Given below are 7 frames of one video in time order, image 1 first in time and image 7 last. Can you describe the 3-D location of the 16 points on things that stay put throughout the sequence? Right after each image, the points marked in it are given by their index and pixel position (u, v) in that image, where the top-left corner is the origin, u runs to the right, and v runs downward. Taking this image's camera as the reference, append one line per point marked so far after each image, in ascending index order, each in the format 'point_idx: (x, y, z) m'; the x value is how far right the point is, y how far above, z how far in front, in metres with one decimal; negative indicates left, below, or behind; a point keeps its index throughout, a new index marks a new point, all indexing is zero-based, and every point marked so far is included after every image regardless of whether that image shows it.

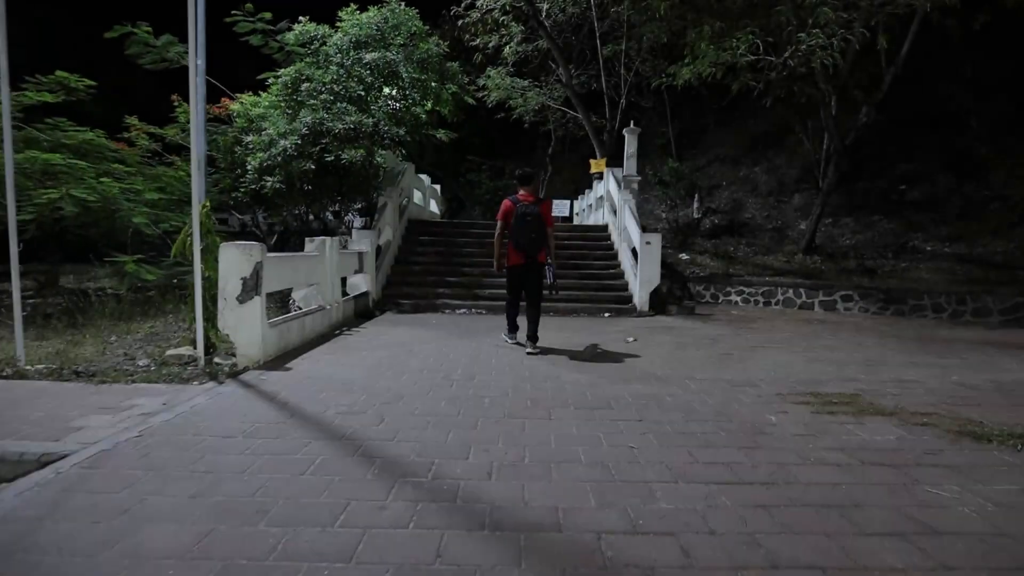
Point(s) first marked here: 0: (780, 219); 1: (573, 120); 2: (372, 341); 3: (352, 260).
0: (+6.6, +1.7, +17.8) m
1: (+1.6, +4.5, +19.3) m
2: (-1.4, -0.5, +7.3) m
3: (-2.1, +0.4, +9.7) m
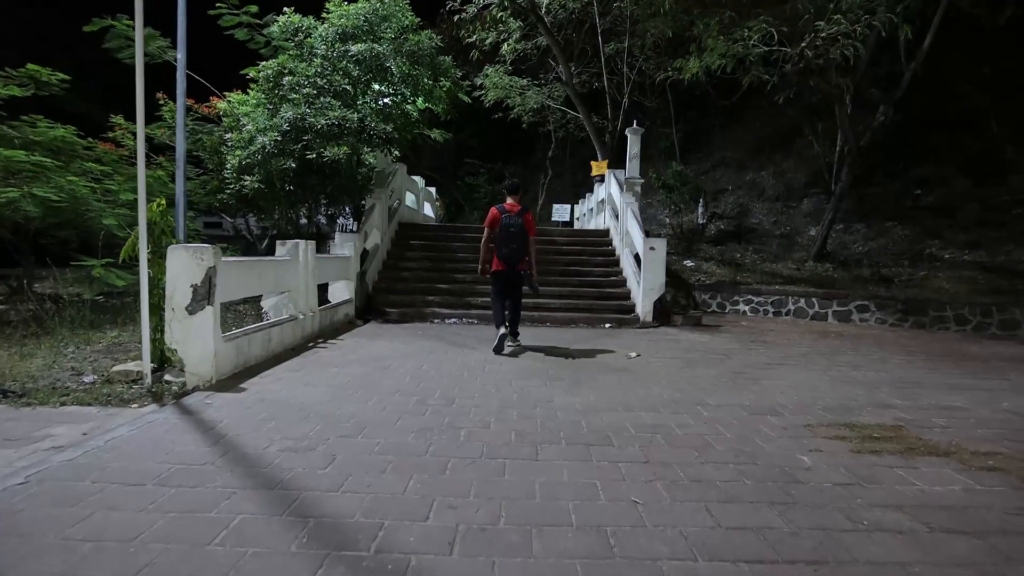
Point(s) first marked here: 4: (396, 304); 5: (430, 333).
0: (+6.5, +1.5, +17.1) m
1: (+1.6, +4.3, +18.6) m
2: (-1.5, -0.6, +6.6) m
3: (-2.2, +0.3, +9.0) m
4: (-1.7, -0.2, +10.5) m
5: (-1.0, -0.5, +8.6) m
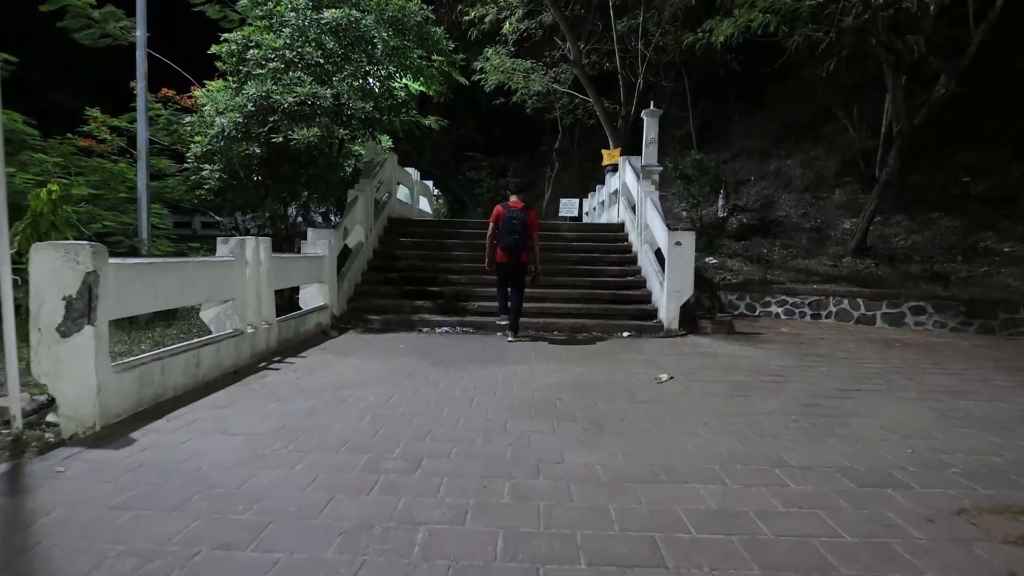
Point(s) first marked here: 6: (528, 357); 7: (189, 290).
0: (+6.6, +1.5, +15.6) m
1: (+1.6, +4.3, +17.1) m
2: (-1.5, -0.7, +5.1) m
3: (-2.2, +0.2, +7.5) m
4: (-1.7, -0.3, +9.1) m
5: (-1.0, -0.6, +7.1) m
6: (+0.1, -0.6, +6.3) m
7: (-2.2, 0.0, +5.0) m
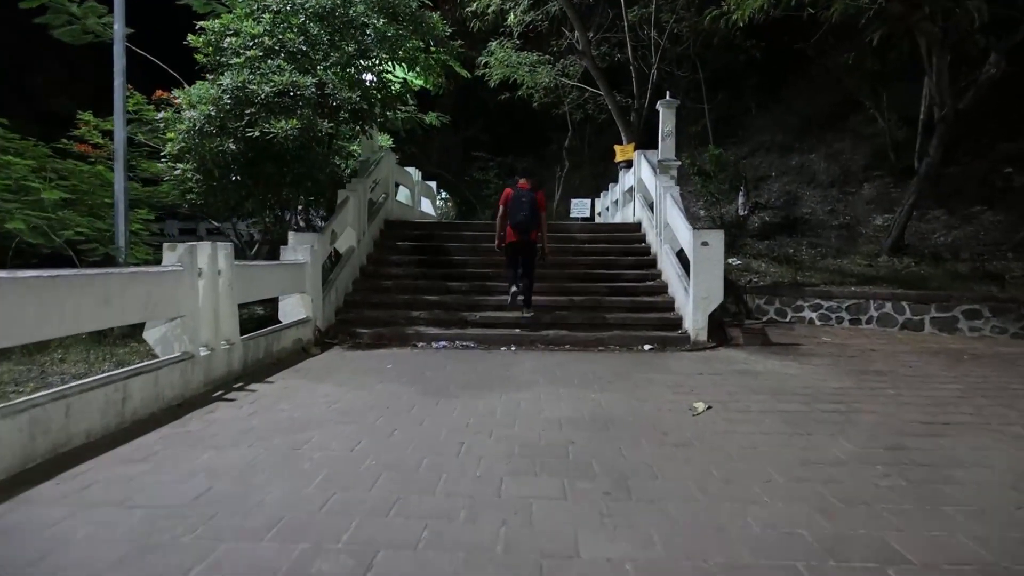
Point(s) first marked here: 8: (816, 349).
0: (+6.8, +1.5, +14.5) m
1: (+1.8, +4.2, +16.2) m
2: (-1.5, -0.8, +4.2) m
3: (-2.2, +0.1, +6.6) m
4: (-1.6, -0.4, +8.2) m
5: (-0.9, -0.7, +6.2) m
6: (+0.2, -0.7, +5.3) m
7: (-2.3, -0.1, +4.1) m
8: (+3.0, -0.6, +7.0) m
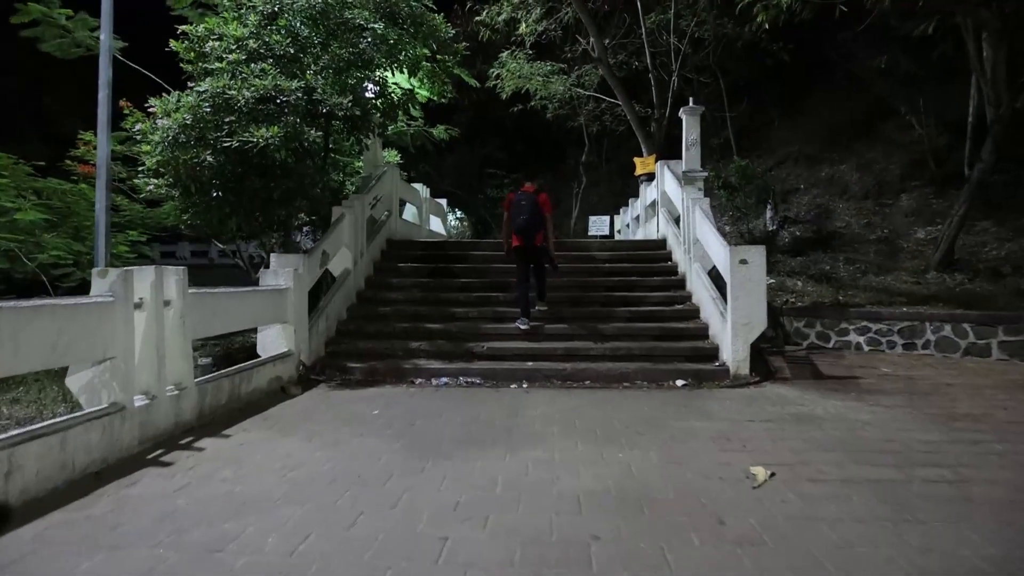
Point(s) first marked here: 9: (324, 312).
0: (+7.0, +1.2, +13.5) m
1: (+2.1, +3.7, +15.3) m
2: (-1.5, -0.9, +3.3) m
3: (-2.1, -0.1, +5.7) m
4: (-1.5, -0.7, +7.3) m
5: (-0.9, -0.9, +5.2) m
6: (+0.2, -0.9, +4.3) m
7: (-2.2, -0.3, +3.2) m
8: (+3.1, -0.8, +6.0) m
9: (-1.9, -0.2, +7.4) m
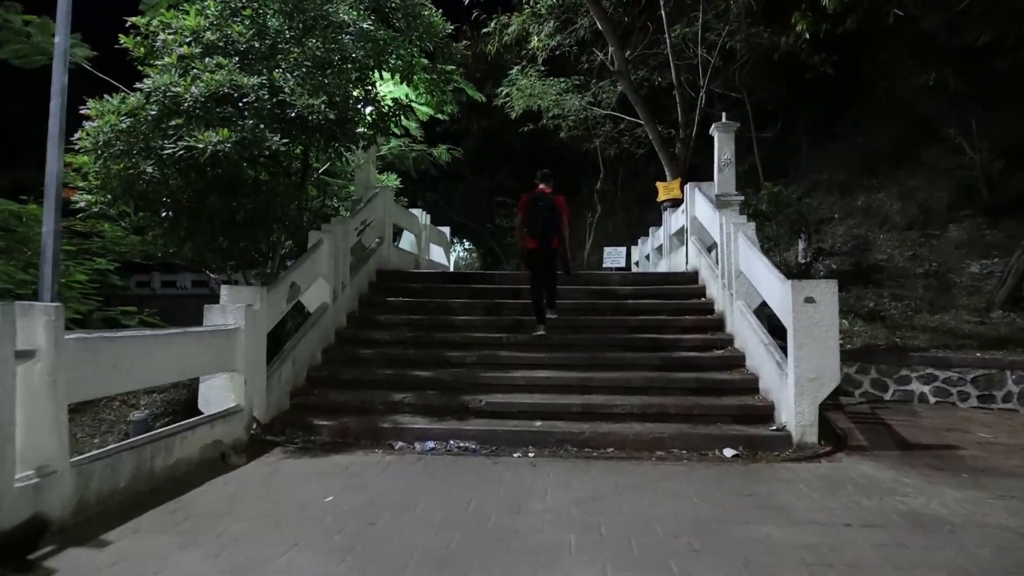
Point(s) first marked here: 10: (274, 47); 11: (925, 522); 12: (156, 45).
0: (+7.2, +0.5, +12.1) m
1: (+2.3, +3.0, +14.1) m
2: (-1.5, -1.1, +2.0) m
3: (-2.1, -0.4, +4.5) m
4: (-1.5, -1.0, +6.0) m
5: (-0.9, -1.1, +3.9) m
6: (+0.2, -1.1, +3.0) m
7: (-2.3, -0.4, +2.0) m
8: (+3.1, -1.1, +4.6) m
9: (-1.9, -0.6, +6.1) m
10: (-2.2, +2.3, +6.8) m
11: (+1.9, -1.1, +3.3) m
12: (-3.4, +2.3, +6.8) m
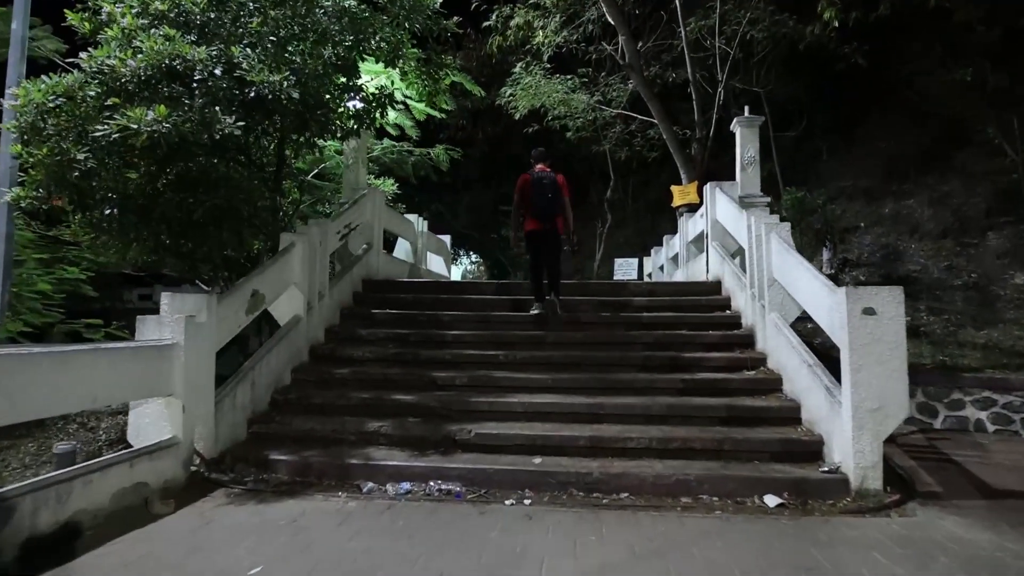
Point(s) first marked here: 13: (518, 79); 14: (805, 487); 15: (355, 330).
0: (+7.2, +0.3, +11.1) m
1: (+2.3, +2.8, +13.2) m
2: (-1.6, -1.1, +1.1) m
3: (-2.1, -0.4, +3.6) m
4: (-1.5, -1.1, +5.1) m
5: (-0.9, -1.2, +3.0) m
6: (+0.1, -1.1, +2.1) m
7: (-2.4, -0.4, +1.1) m
8: (+3.0, -1.2, +3.7) m
9: (-1.9, -0.6, +5.2) m
10: (-2.2, +2.2, +6.0) m
11: (+1.8, -1.1, +2.4) m
12: (-3.4, +2.2, +6.0) m
13: (+0.1, +3.4, +11.5) m
14: (+1.7, -1.1, +4.1) m
15: (-1.5, -0.4, +6.8) m
